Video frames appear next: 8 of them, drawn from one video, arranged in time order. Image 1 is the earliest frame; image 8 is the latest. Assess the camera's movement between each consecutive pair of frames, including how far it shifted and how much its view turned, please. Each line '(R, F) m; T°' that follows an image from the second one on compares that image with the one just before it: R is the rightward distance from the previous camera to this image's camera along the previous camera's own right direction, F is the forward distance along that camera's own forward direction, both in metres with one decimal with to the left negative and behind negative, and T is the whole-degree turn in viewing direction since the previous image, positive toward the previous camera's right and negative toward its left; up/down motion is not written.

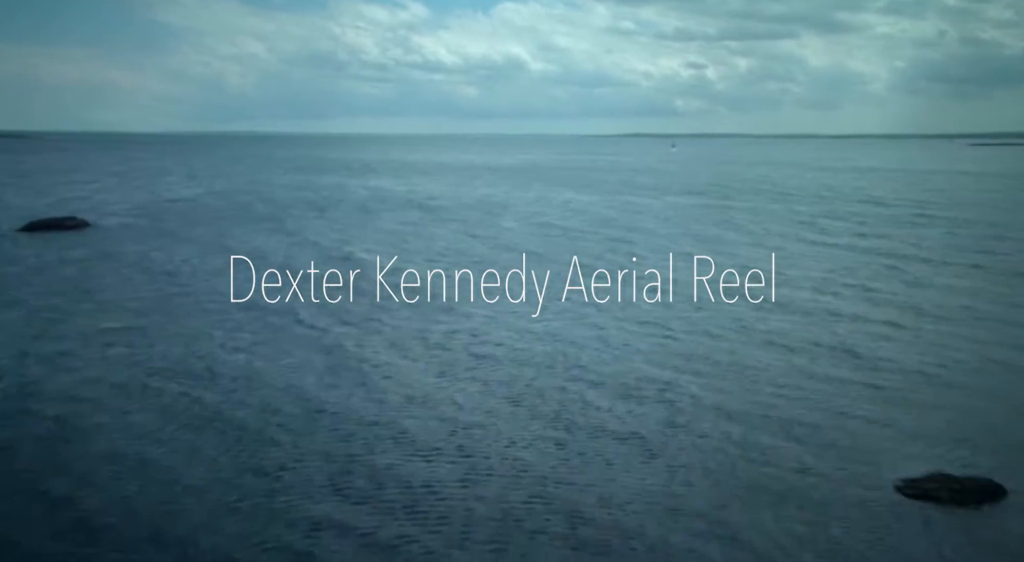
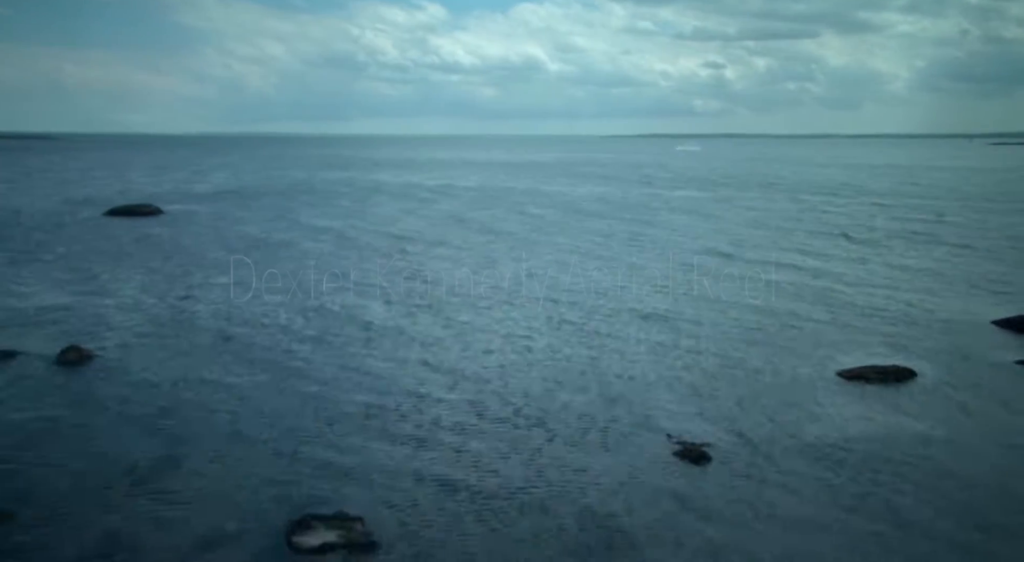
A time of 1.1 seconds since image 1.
(-1.2, -4.2) m; -1°
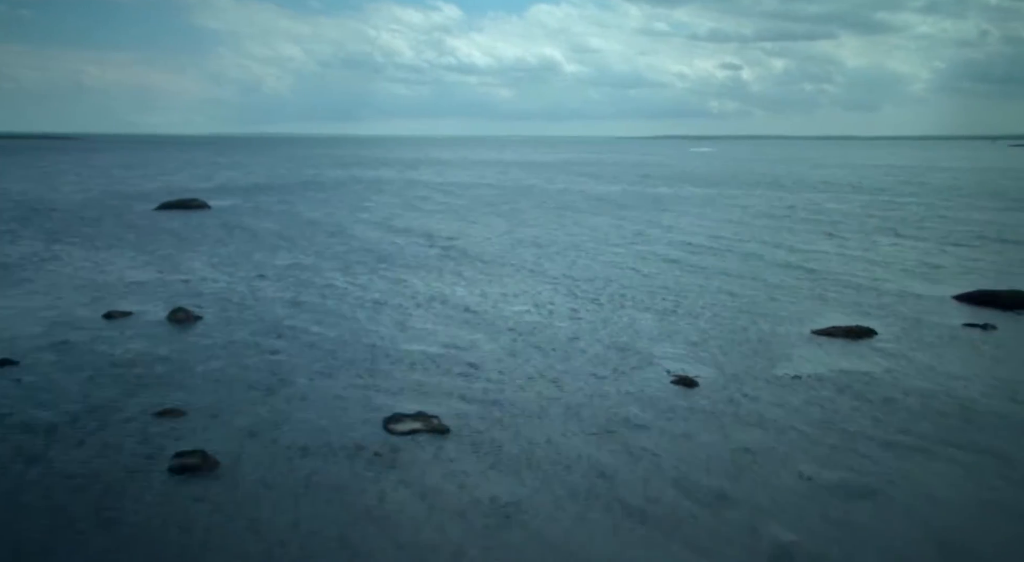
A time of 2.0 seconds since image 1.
(-0.4, -4.2) m; -1°
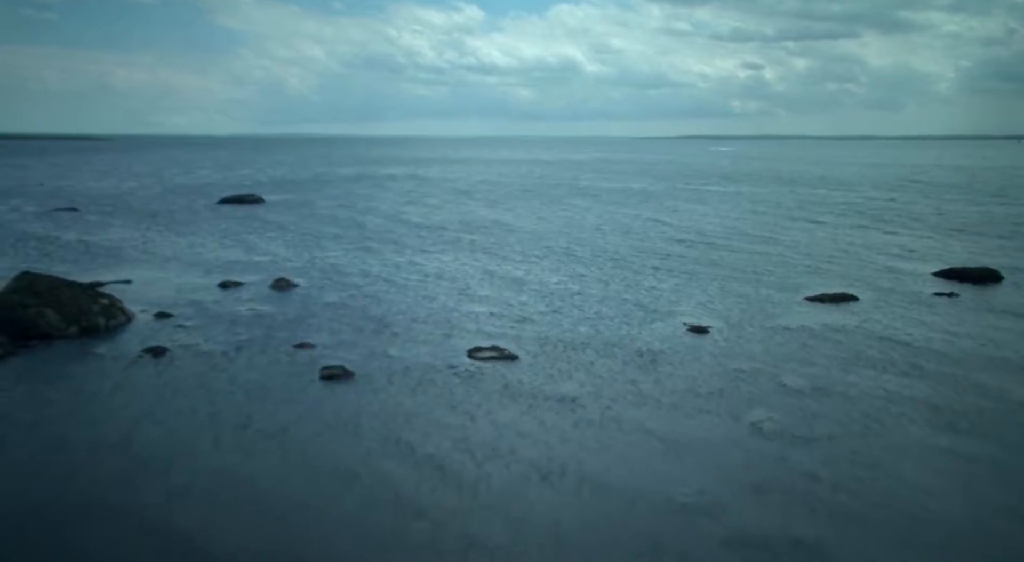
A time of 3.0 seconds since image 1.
(-0.8, -5.1) m; -1°
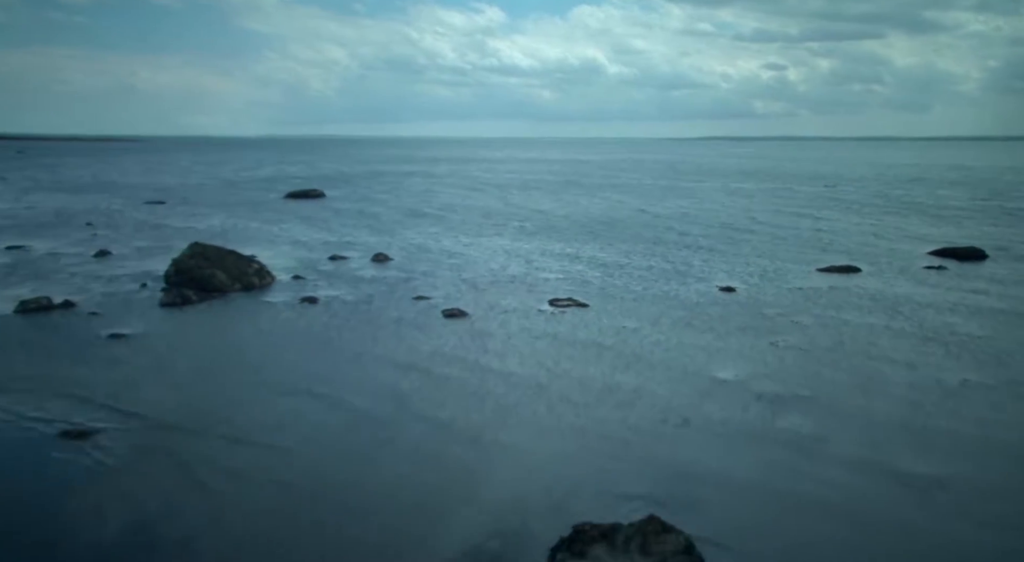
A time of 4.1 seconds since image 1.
(-1.6, -6.1) m; -1°
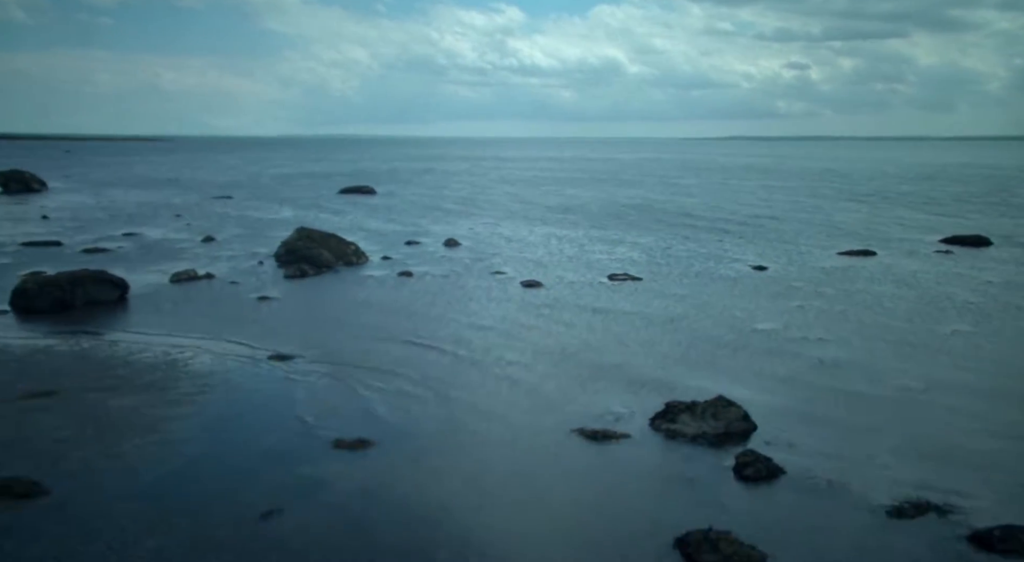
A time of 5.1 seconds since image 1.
(-1.7, -4.8) m; -1°
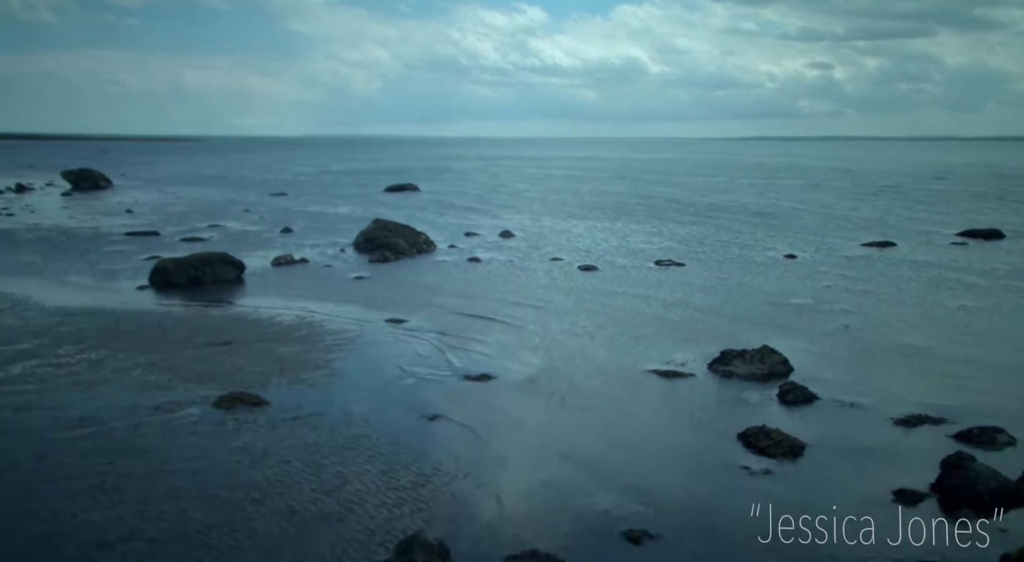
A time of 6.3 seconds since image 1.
(-1.5, -4.0) m; -1°
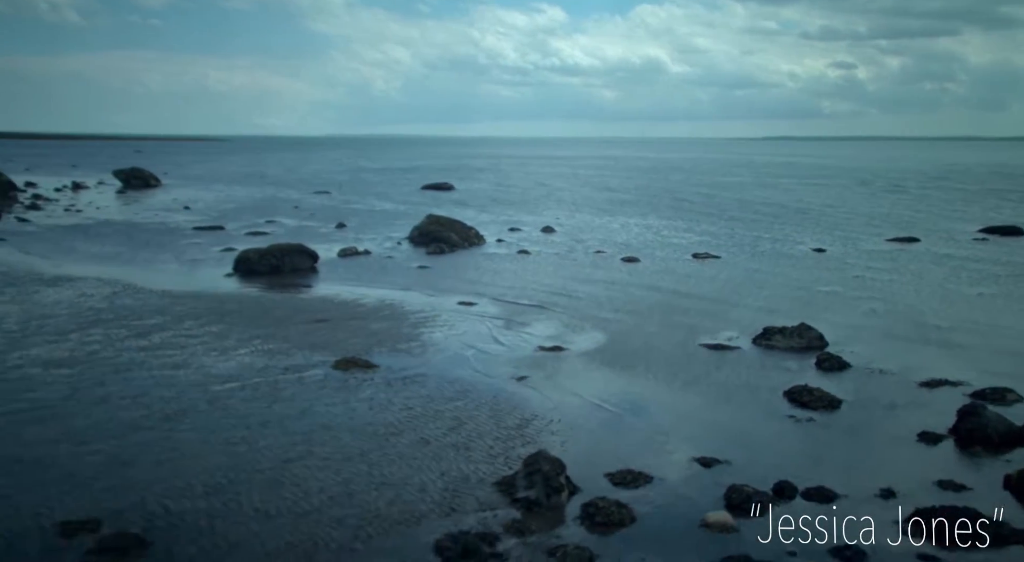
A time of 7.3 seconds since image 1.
(-1.2, -2.7) m; -1°
